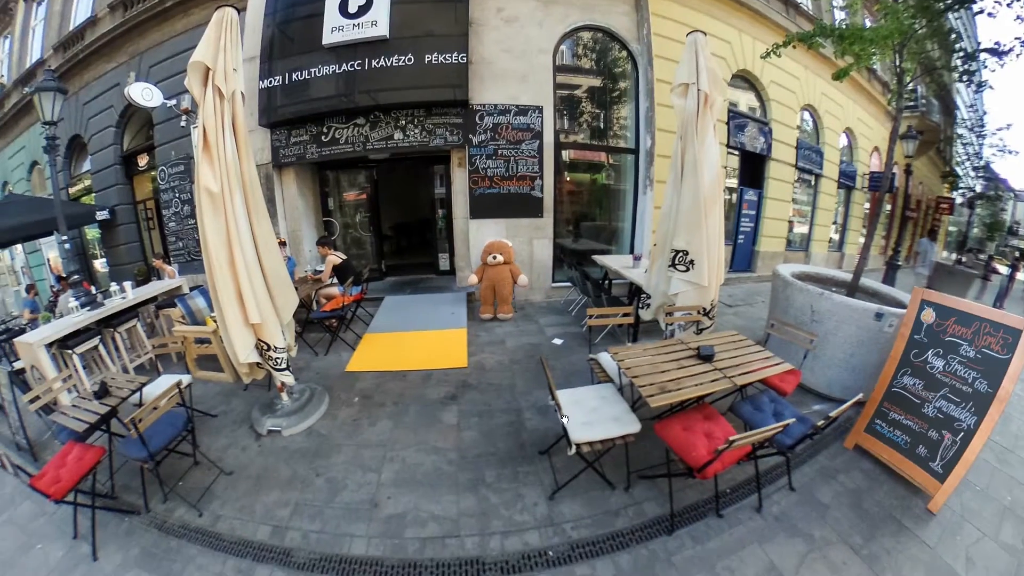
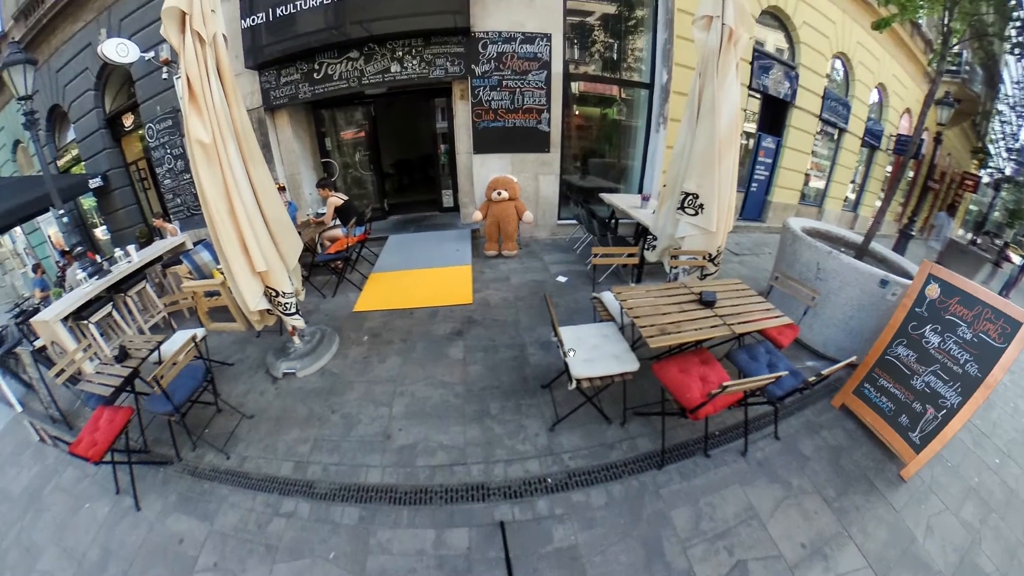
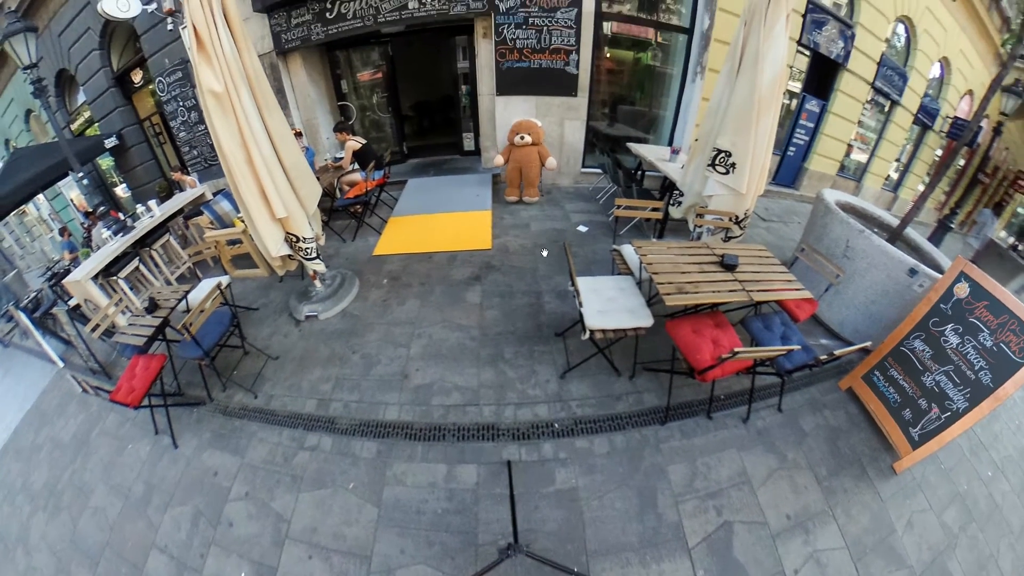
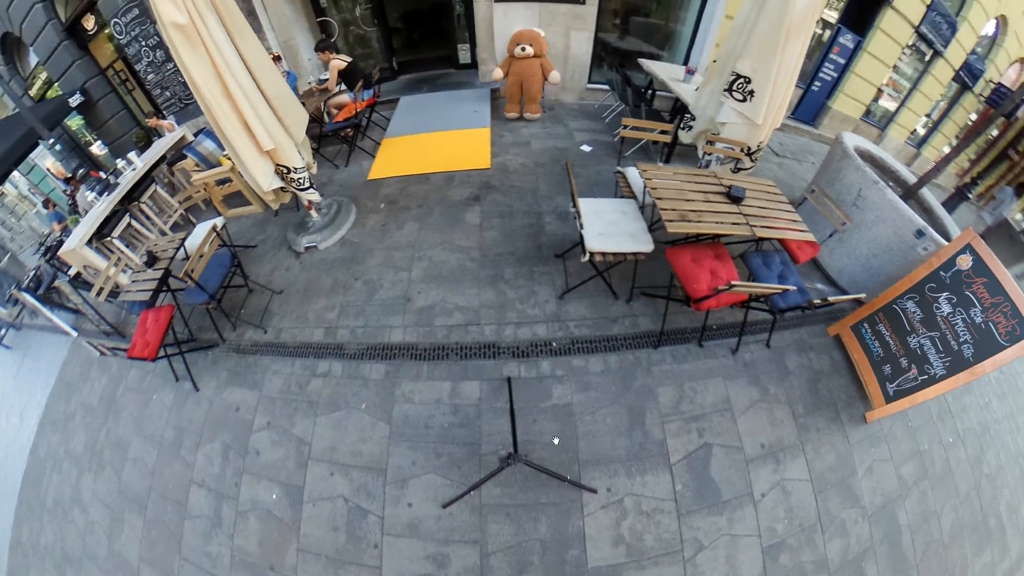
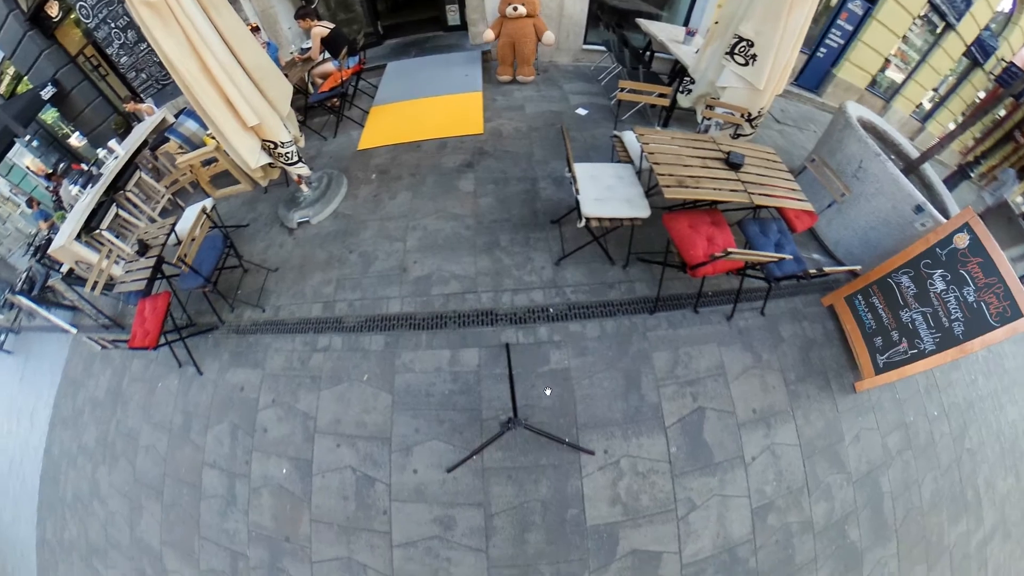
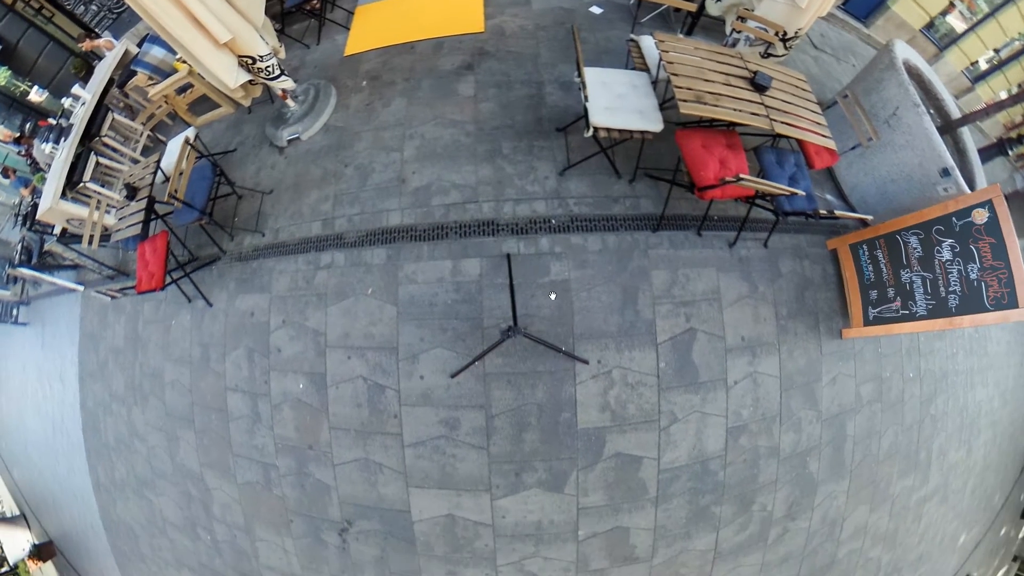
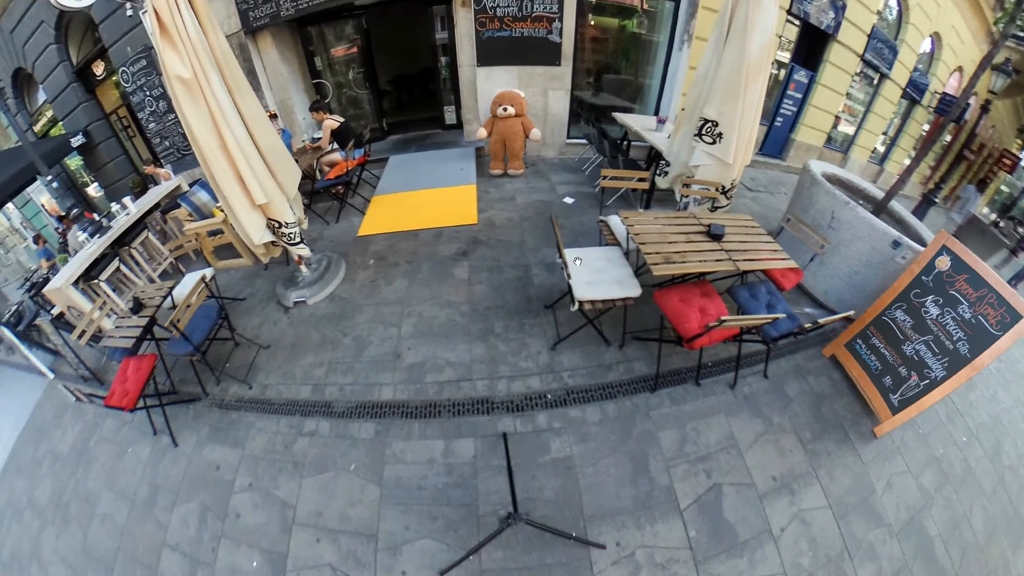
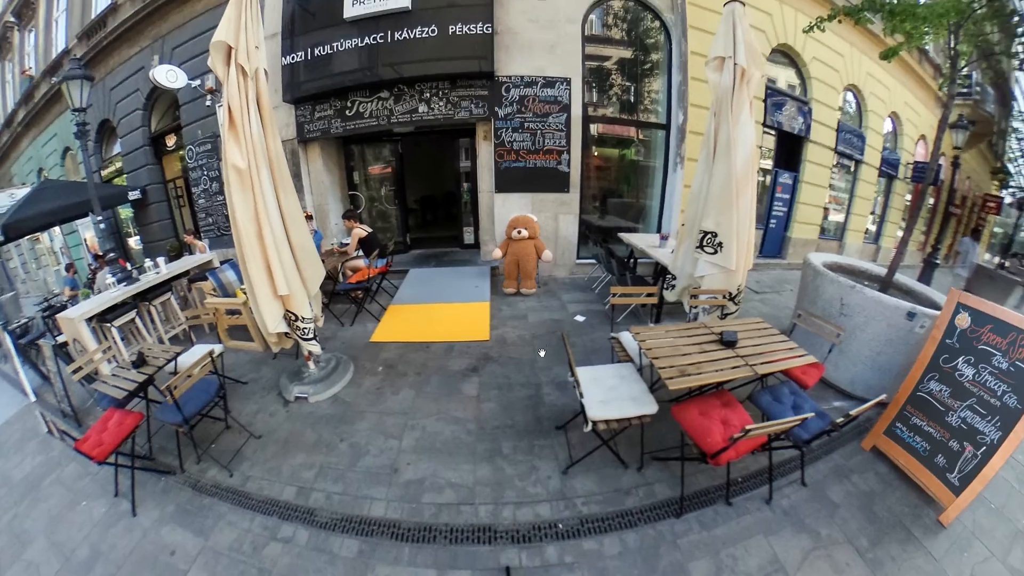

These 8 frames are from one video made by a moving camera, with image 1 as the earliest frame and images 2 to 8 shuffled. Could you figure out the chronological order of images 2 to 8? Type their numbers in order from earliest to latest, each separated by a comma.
2, 7, 5, 6, 4, 3, 8
